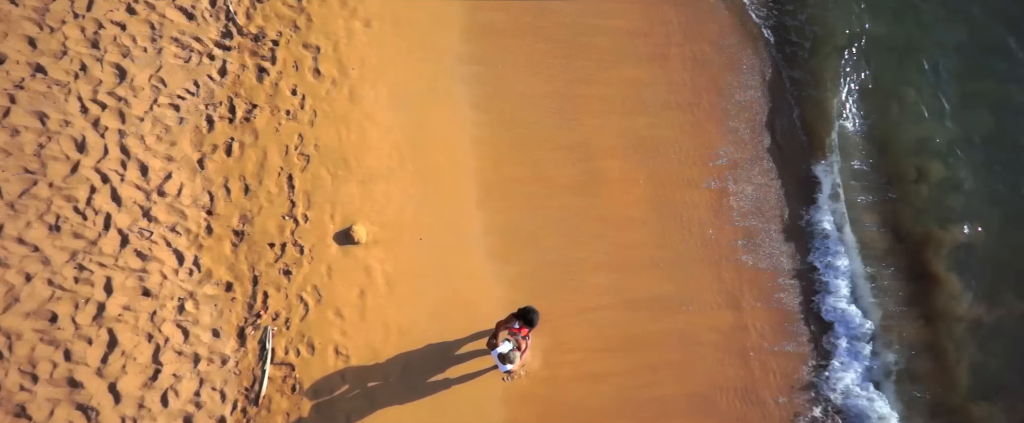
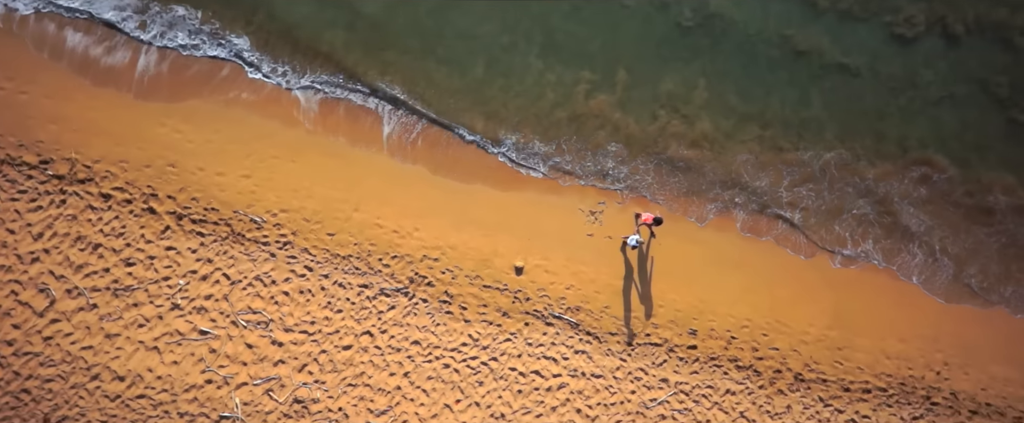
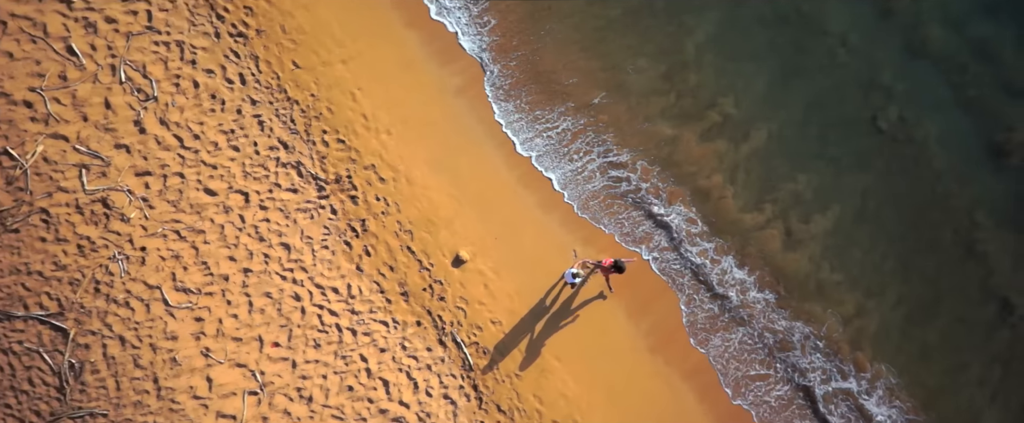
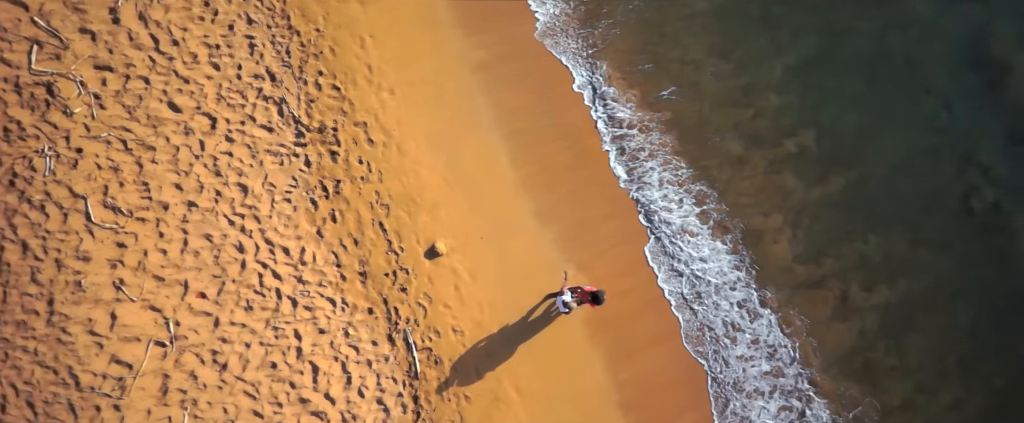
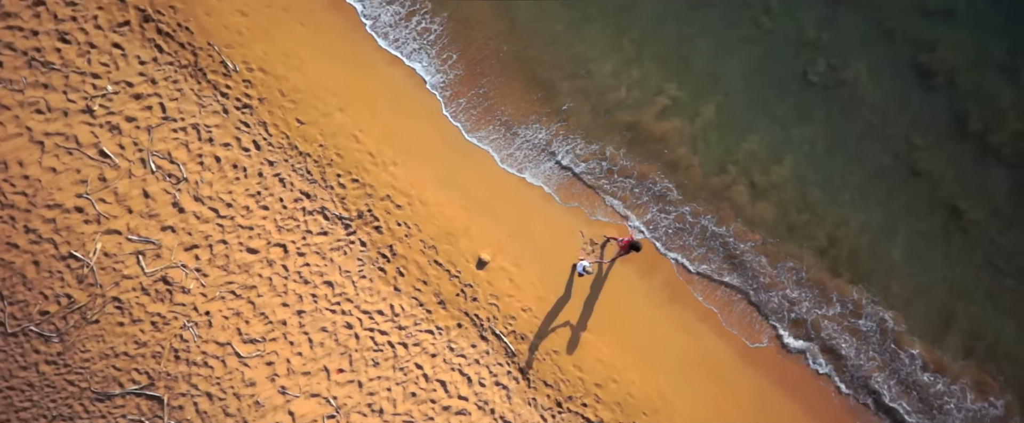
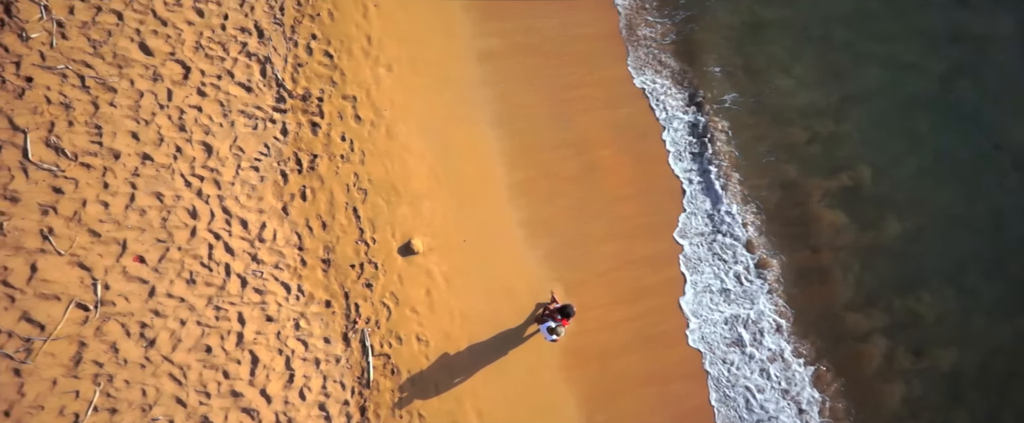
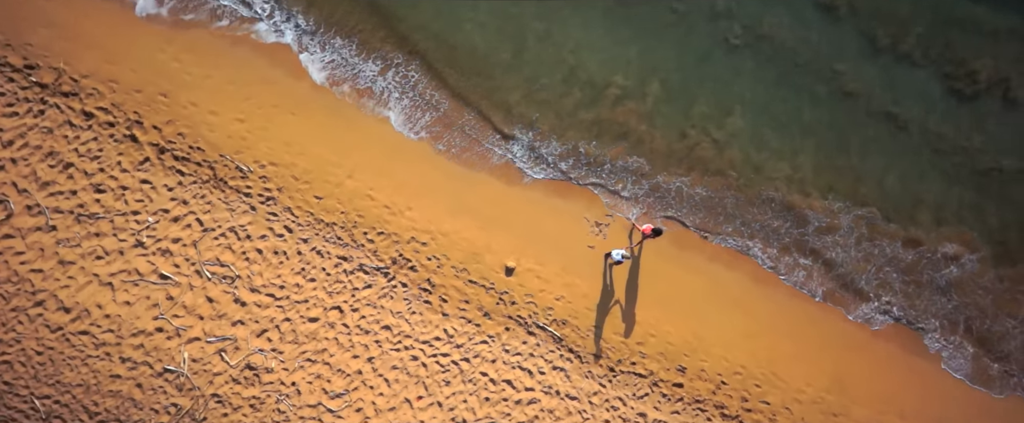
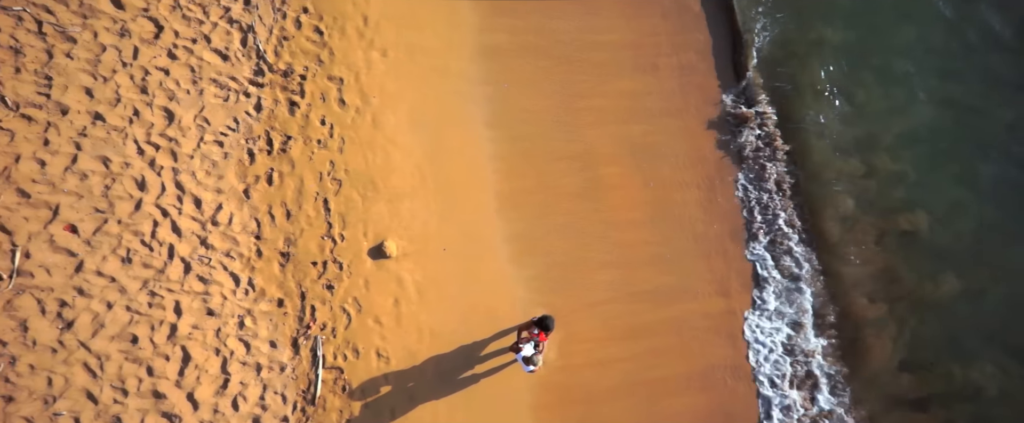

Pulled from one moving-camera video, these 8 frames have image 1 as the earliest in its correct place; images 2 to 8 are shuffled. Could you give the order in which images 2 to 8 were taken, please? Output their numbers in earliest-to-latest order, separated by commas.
8, 6, 4, 3, 5, 7, 2
